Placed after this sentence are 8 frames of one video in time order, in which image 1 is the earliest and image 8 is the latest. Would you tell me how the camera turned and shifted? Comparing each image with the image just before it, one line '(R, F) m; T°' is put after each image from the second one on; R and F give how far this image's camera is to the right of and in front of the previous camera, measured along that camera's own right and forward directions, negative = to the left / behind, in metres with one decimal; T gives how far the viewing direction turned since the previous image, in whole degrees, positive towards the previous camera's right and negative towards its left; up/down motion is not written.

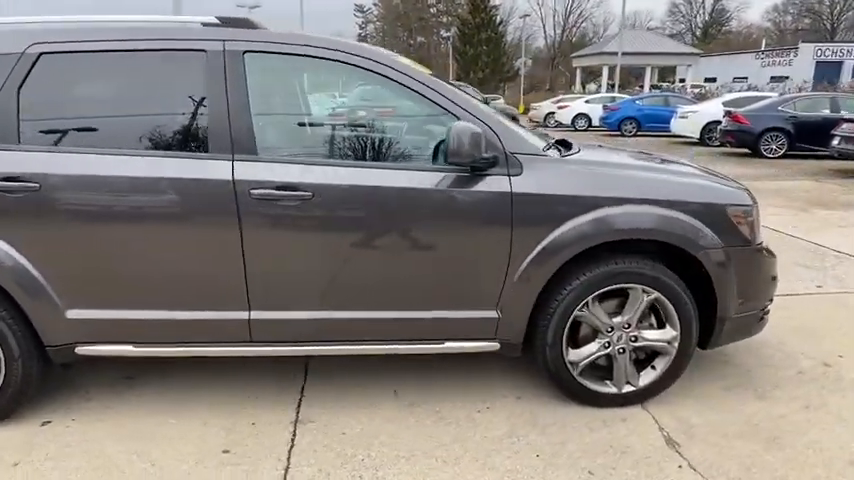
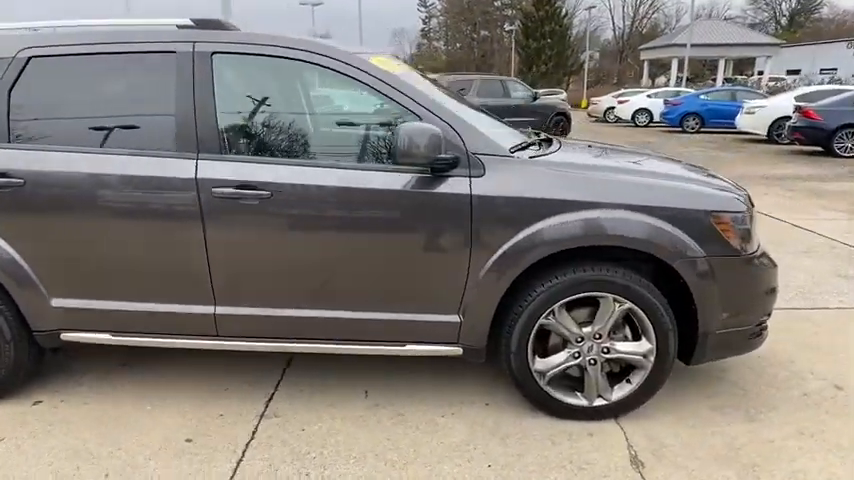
(+0.5, +0.1) m; -6°
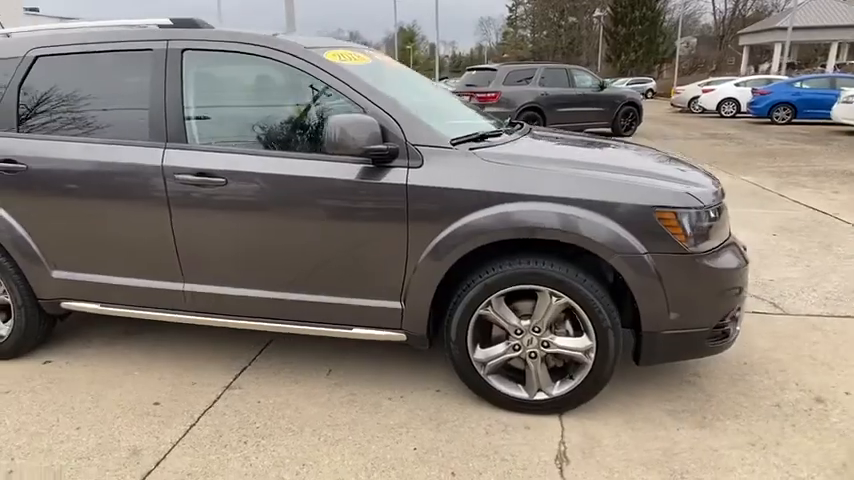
(+0.7, 0.0) m; -9°
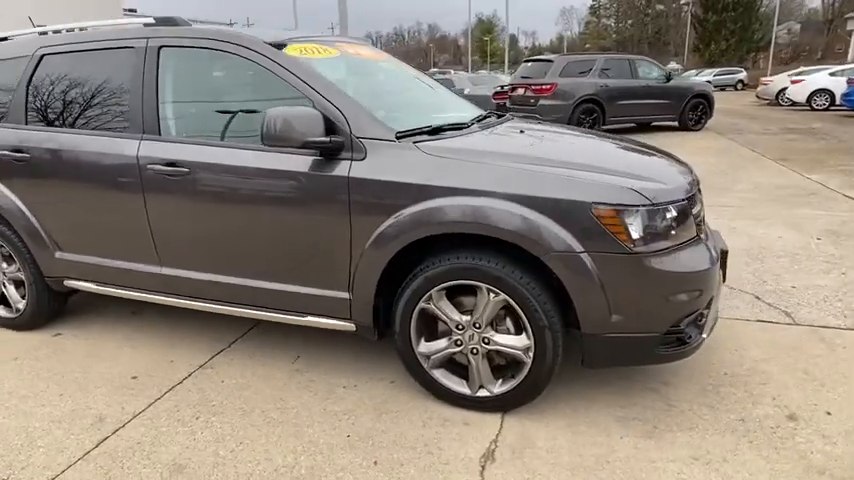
(+0.6, 0.0) m; -8°
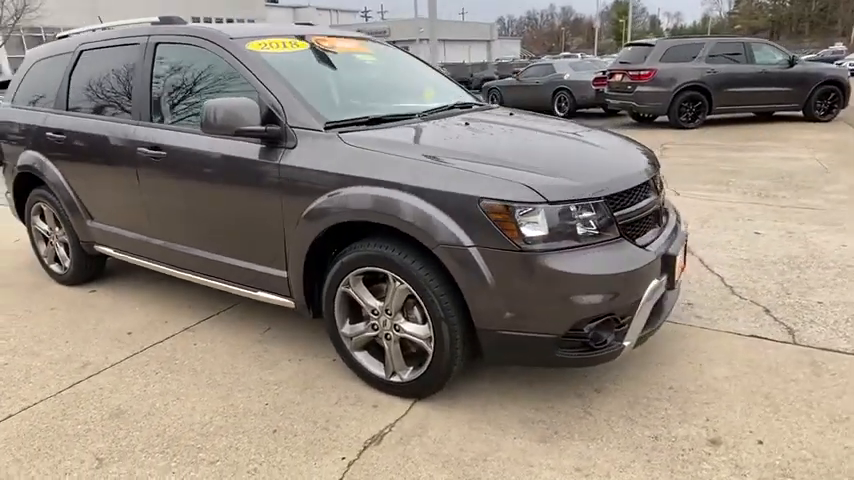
(+1.0, 0.0) m; -13°
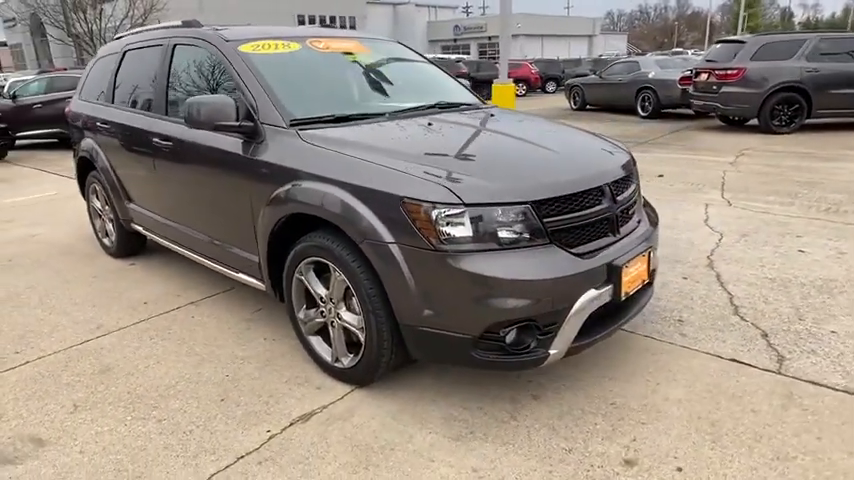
(+0.8, 0.0) m; -10°
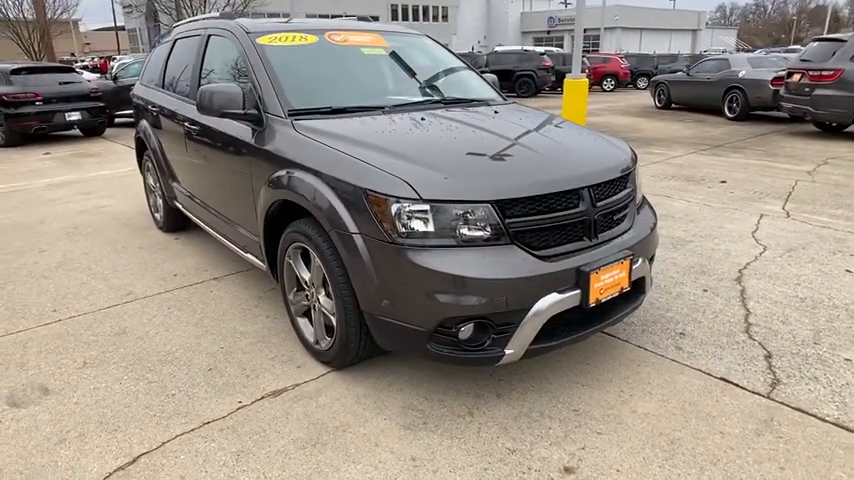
(+0.5, 0.0) m; -8°
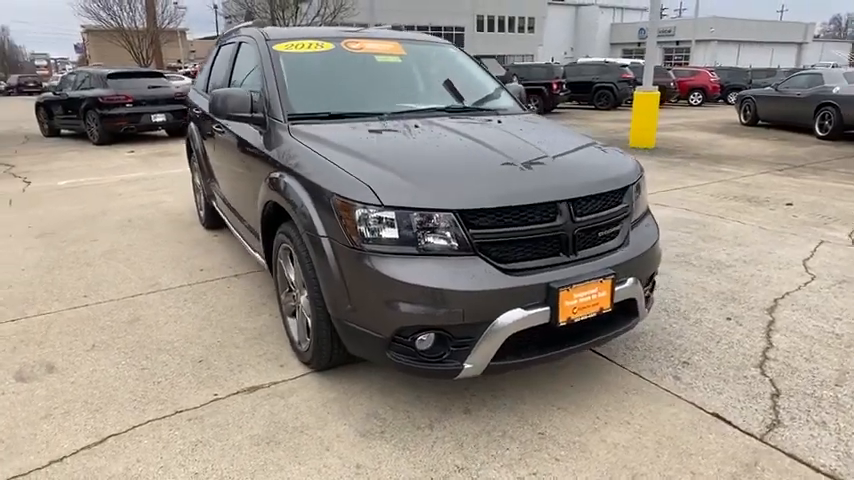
(+0.5, +0.1) m; -8°
